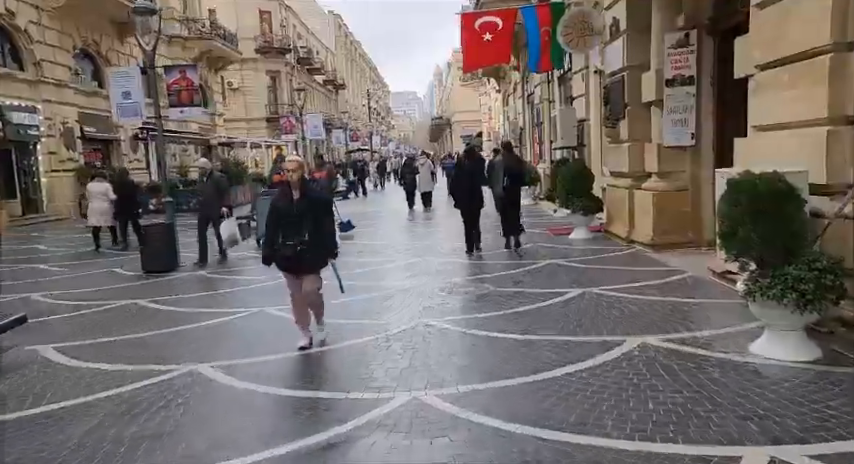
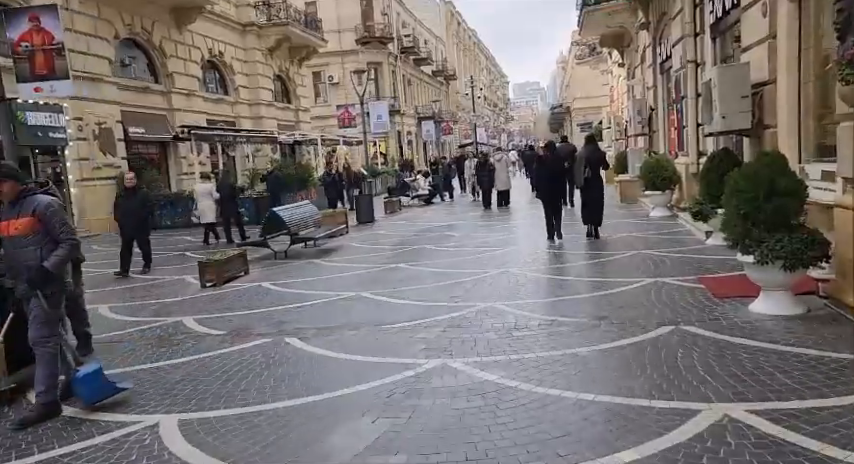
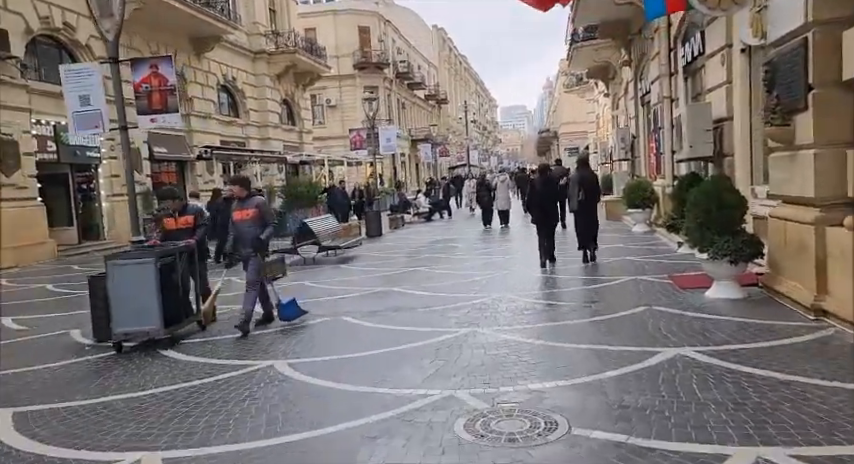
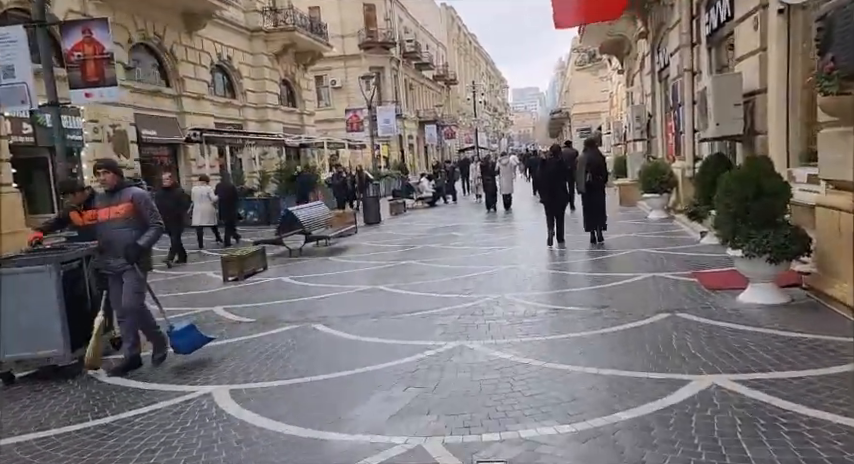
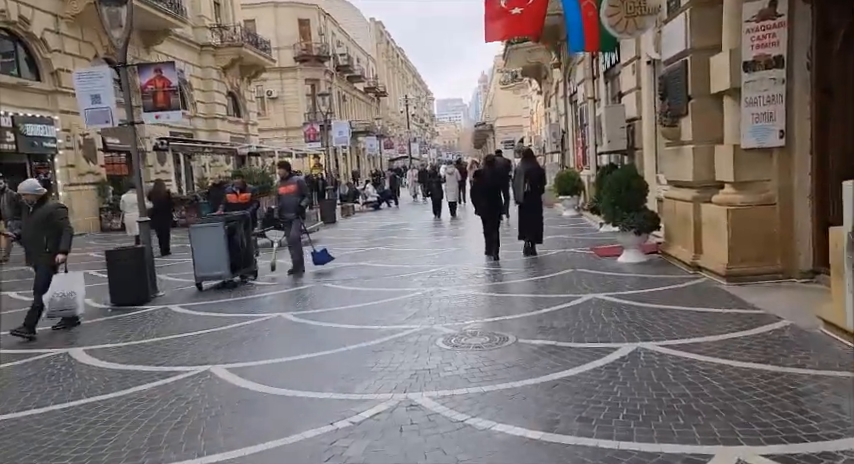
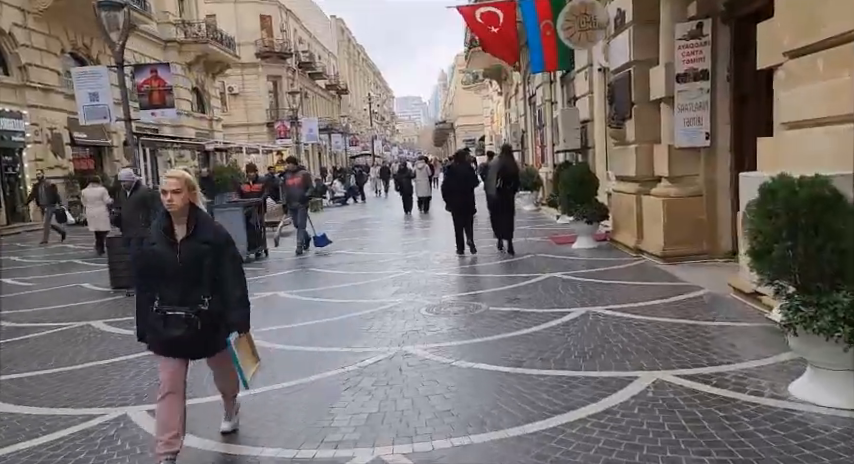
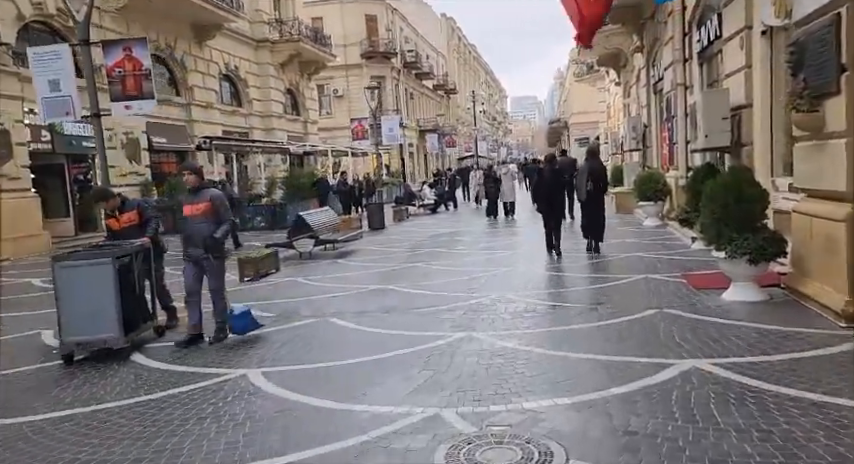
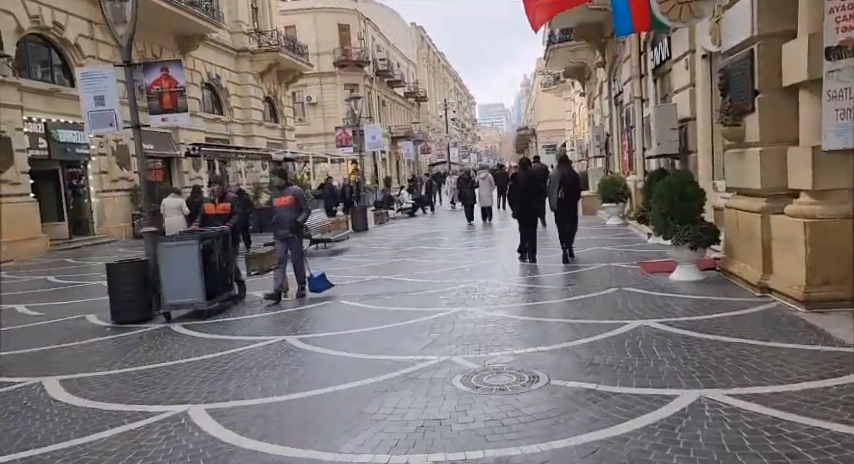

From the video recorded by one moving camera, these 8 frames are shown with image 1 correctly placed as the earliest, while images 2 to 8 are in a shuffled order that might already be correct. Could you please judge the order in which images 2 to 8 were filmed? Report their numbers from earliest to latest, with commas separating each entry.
6, 5, 8, 3, 7, 4, 2
